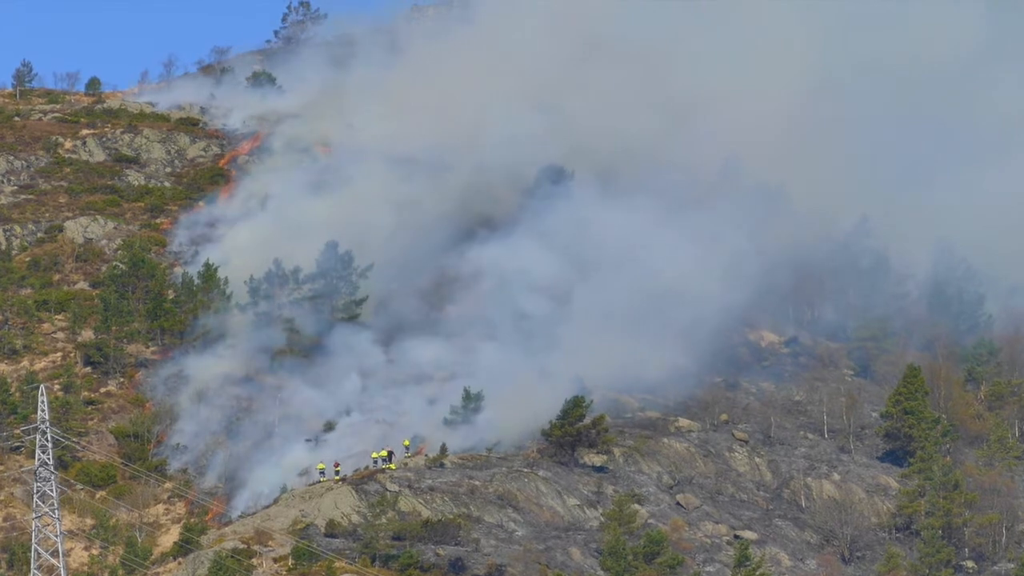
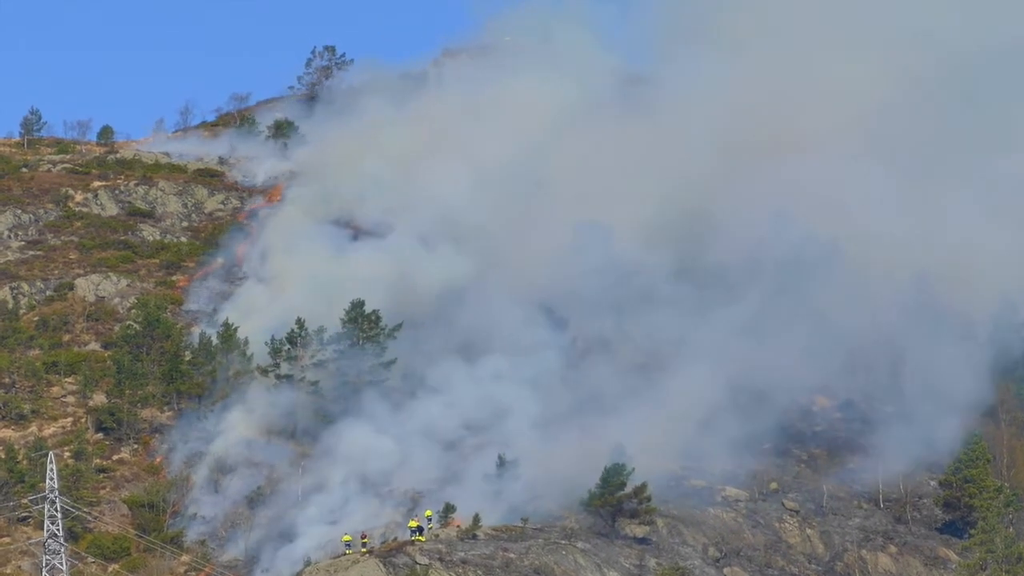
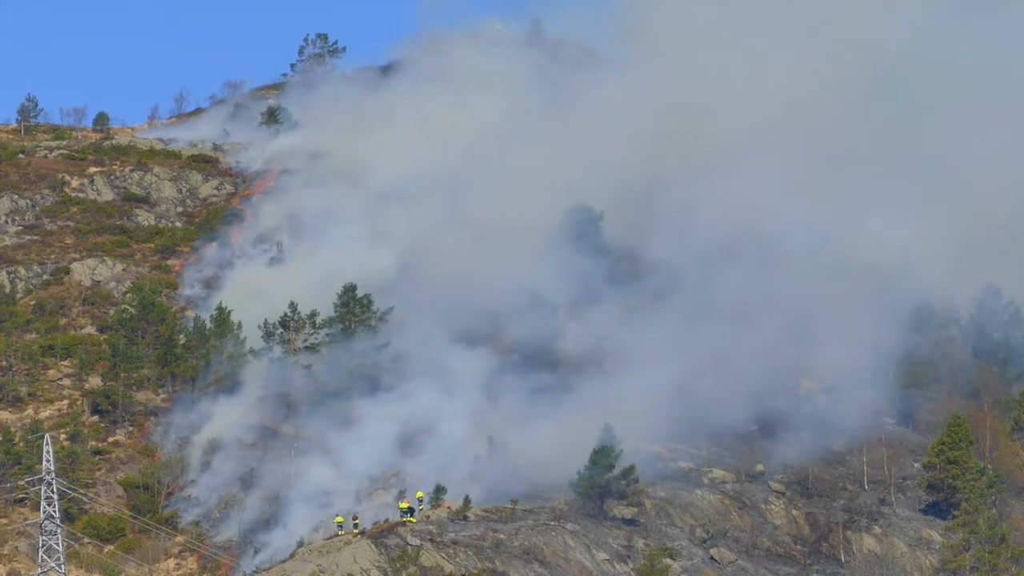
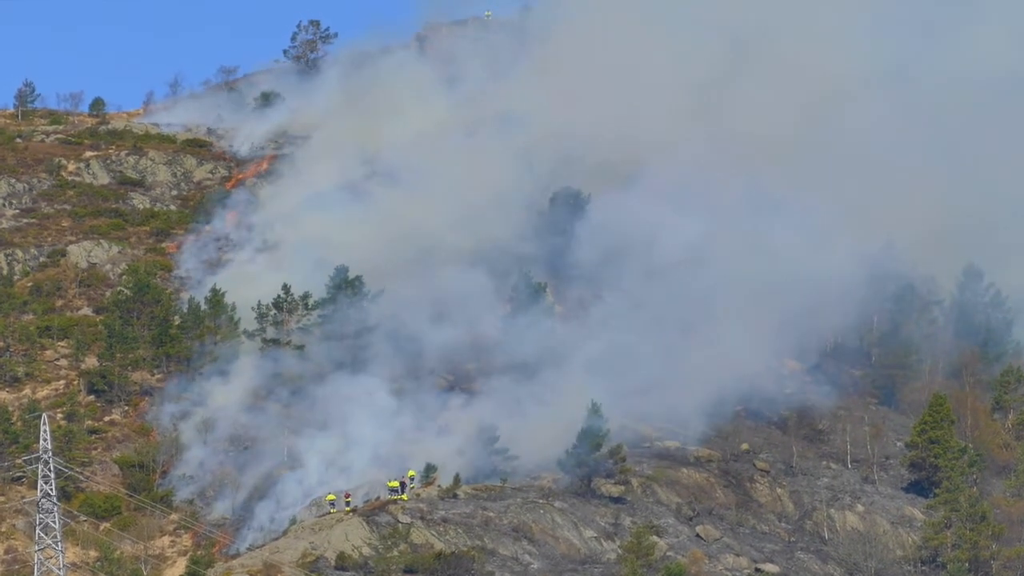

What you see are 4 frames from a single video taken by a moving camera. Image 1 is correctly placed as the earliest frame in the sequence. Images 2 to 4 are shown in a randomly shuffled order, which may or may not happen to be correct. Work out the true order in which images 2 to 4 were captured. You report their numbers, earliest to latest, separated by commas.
4, 3, 2
